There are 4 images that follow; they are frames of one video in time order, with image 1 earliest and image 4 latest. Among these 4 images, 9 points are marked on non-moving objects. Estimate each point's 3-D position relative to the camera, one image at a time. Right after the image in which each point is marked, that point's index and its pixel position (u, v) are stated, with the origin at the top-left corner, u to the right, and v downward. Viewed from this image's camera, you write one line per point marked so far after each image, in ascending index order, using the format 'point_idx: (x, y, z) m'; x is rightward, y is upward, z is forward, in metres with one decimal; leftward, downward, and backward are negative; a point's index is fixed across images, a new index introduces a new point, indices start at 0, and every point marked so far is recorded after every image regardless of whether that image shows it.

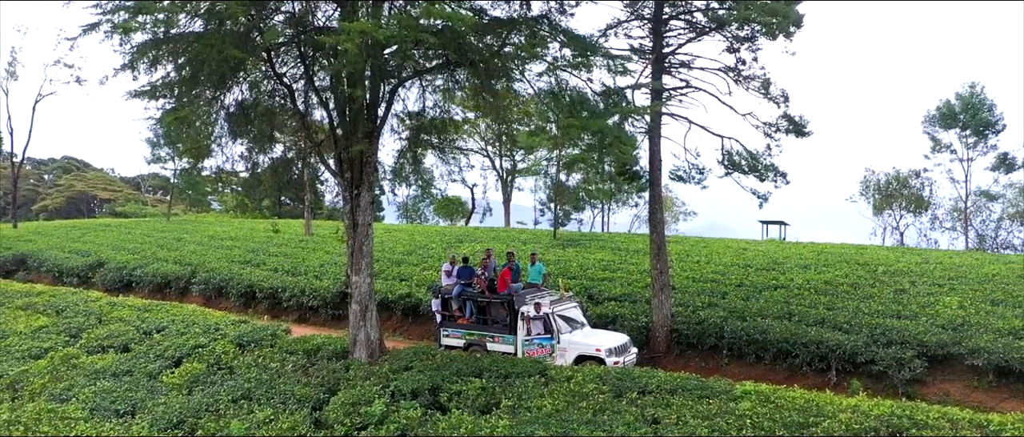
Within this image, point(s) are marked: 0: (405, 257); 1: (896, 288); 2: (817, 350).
0: (-2.6, -1.0, +15.7) m
1: (+7.0, -1.3, +11.7) m
2: (+4.5, -1.9, +9.4) m
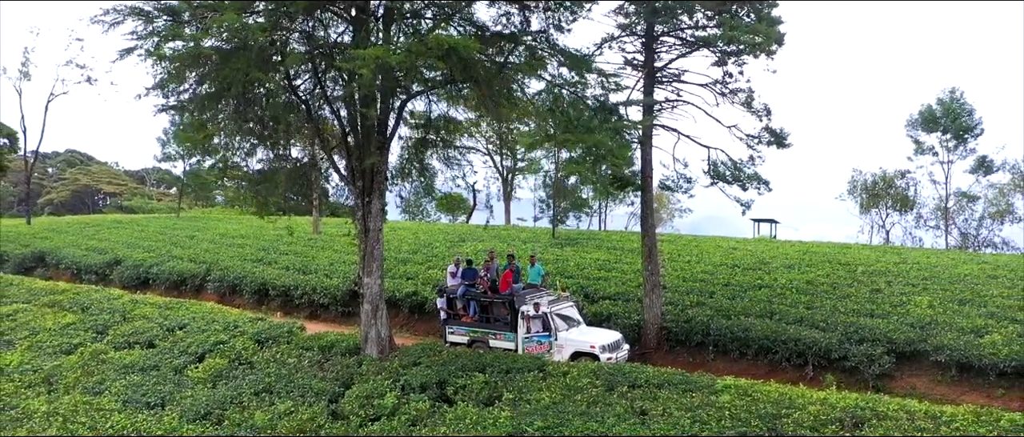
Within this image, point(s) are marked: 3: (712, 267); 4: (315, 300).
0: (-2.6, -1.0, +16.4) m
1: (+7.0, -1.4, +12.4) m
2: (+4.5, -2.1, +10.2) m
3: (+4.5, -1.1, +14.3) m
4: (-4.5, -1.9, +14.6) m
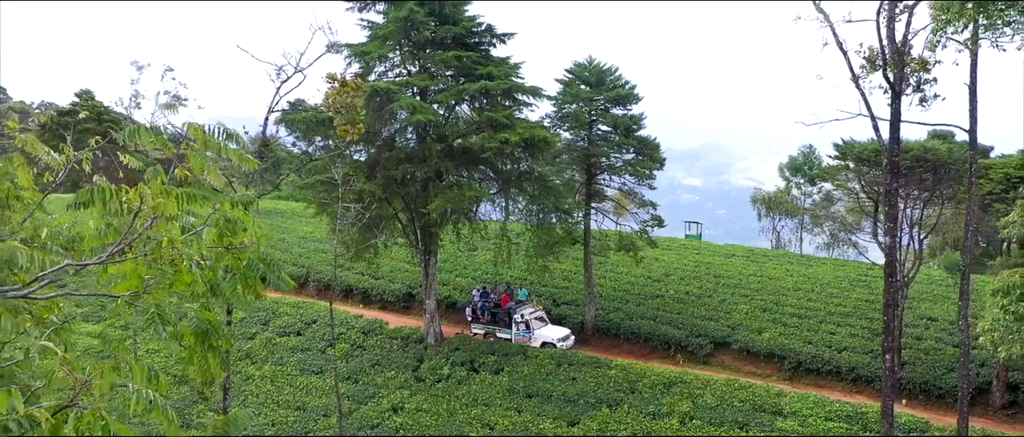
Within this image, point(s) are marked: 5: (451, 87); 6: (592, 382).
0: (-2.7, -1.8, +24.8) m
1: (+6.9, -2.6, +20.9) m
2: (+4.4, -3.6, +18.8) m
3: (+4.4, -2.1, +22.8) m
4: (-4.6, -2.9, +23.2) m
5: (-1.7, +3.5, +17.2) m
6: (+2.1, -4.2, +16.7) m
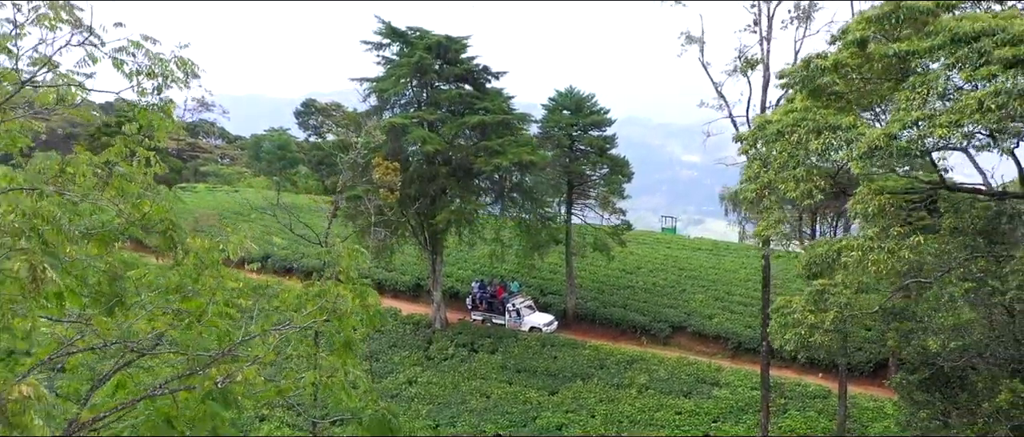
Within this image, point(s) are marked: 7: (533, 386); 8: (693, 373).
0: (-2.9, -1.8, +28.6) m
1: (+6.7, -2.7, +24.8) m
2: (+4.2, -3.8, +22.7) m
3: (+4.1, -2.2, +26.6) m
4: (-4.9, -3.0, +27.0) m
5: (-1.9, +3.3, +20.8) m
6: (+1.9, -4.5, +20.5) m
7: (+0.6, -5.0, +19.1) m
8: (+5.6, -4.7, +19.5) m
